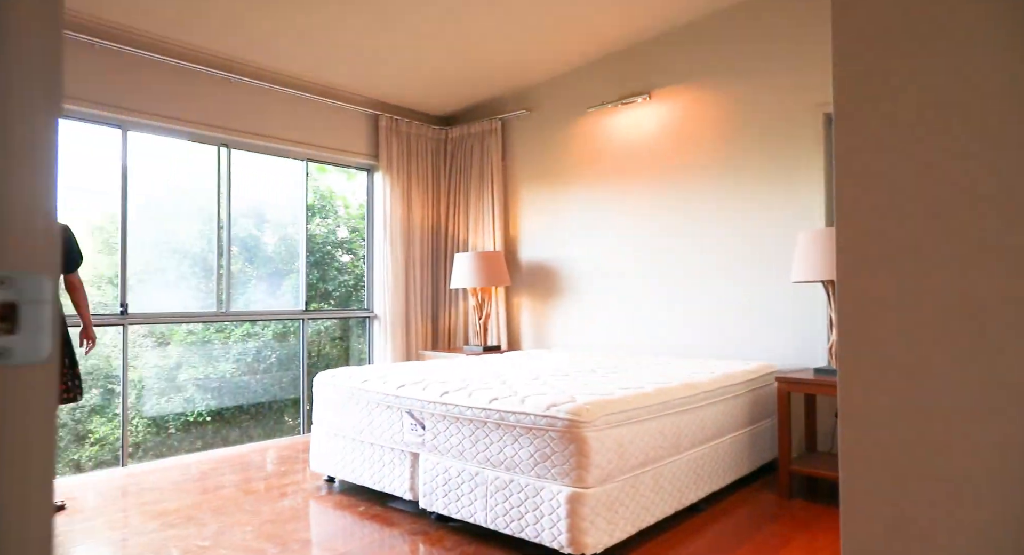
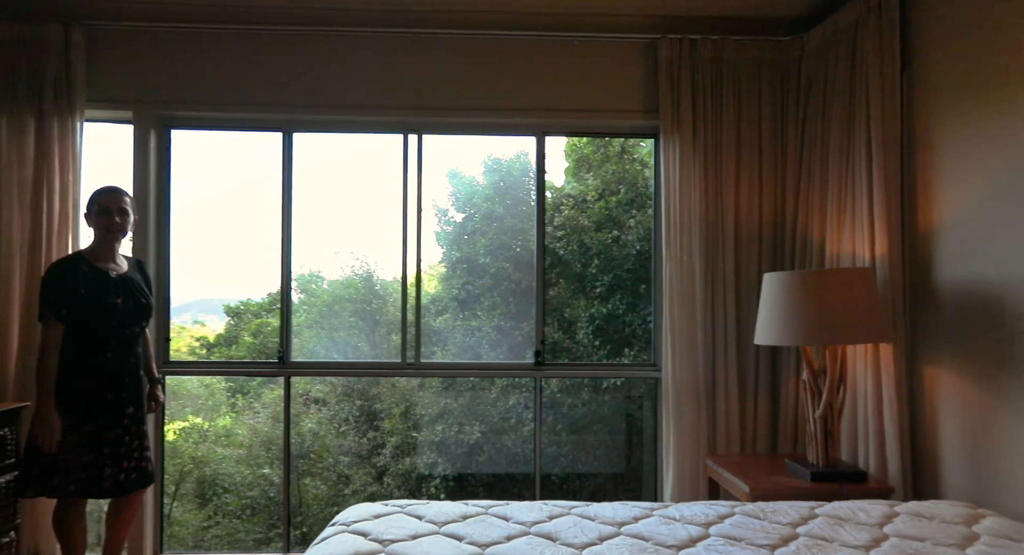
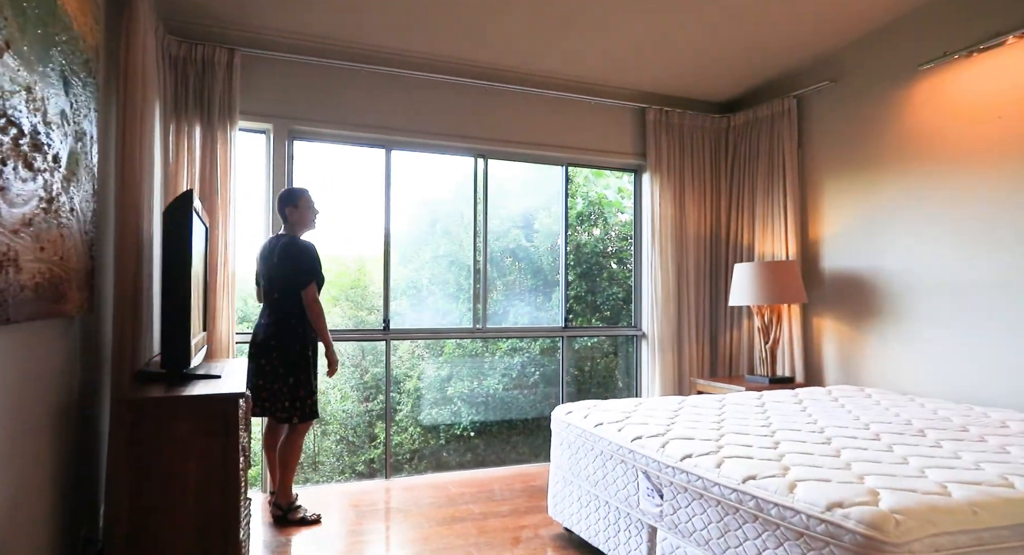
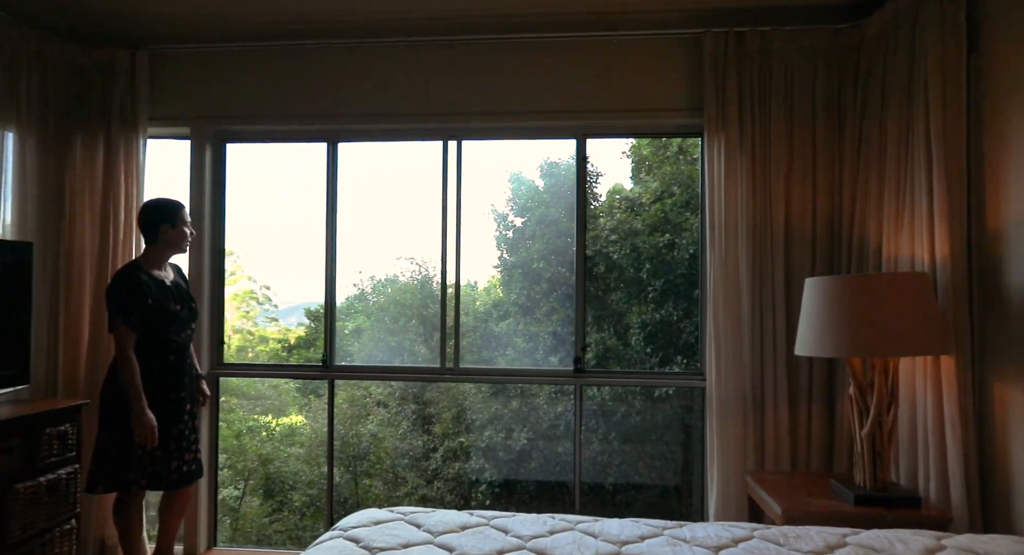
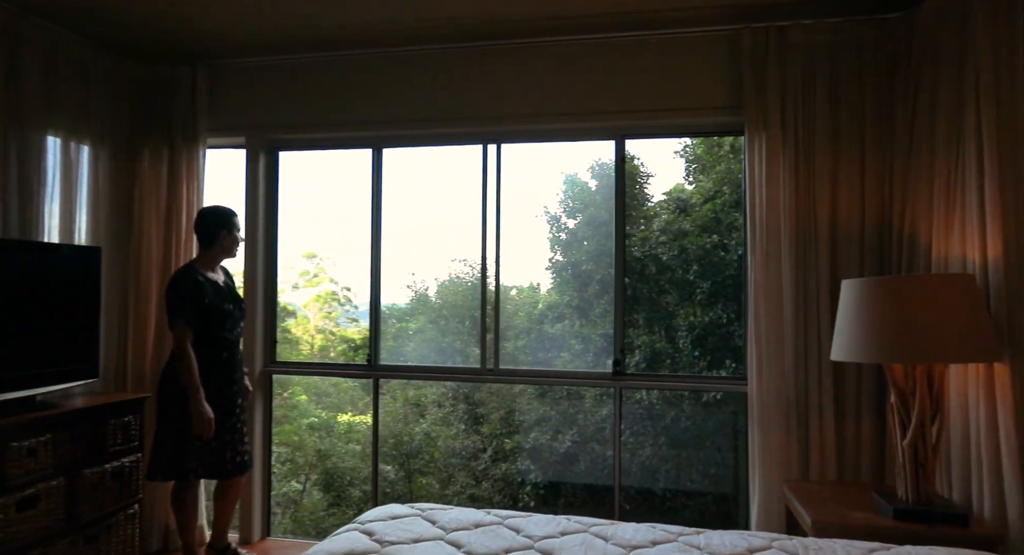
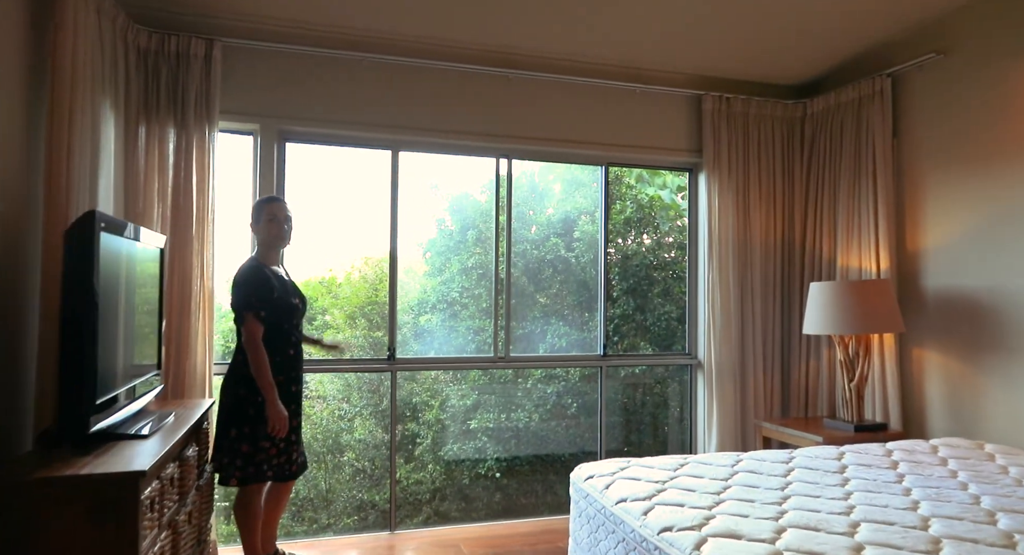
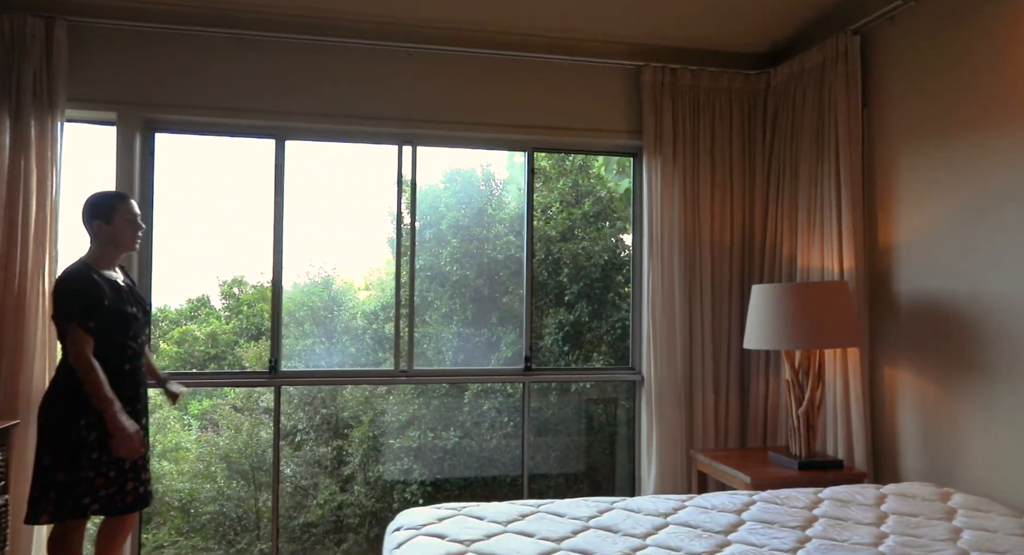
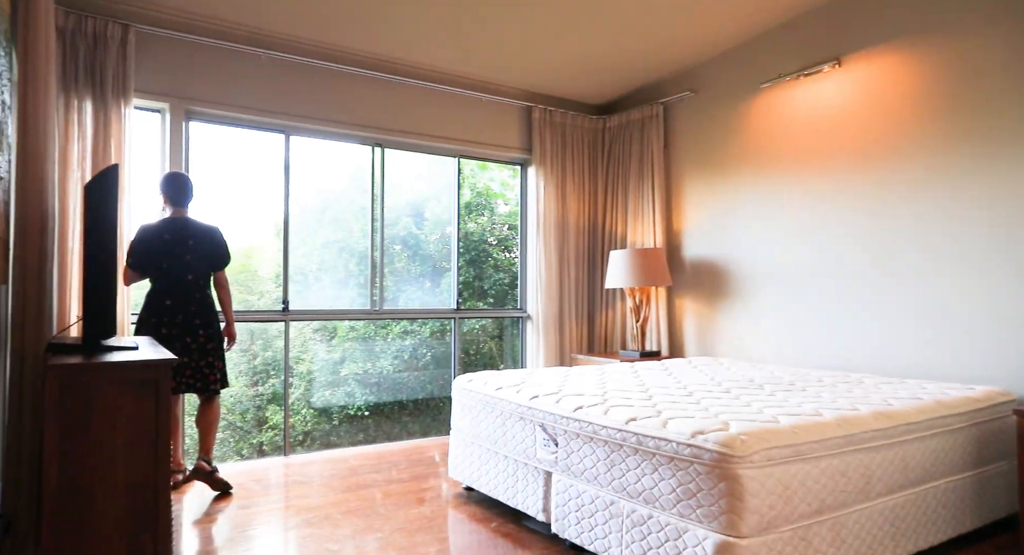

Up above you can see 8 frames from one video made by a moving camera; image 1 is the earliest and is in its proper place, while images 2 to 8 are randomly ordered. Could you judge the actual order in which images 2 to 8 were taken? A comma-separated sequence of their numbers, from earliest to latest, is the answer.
8, 3, 6, 7, 2, 4, 5
